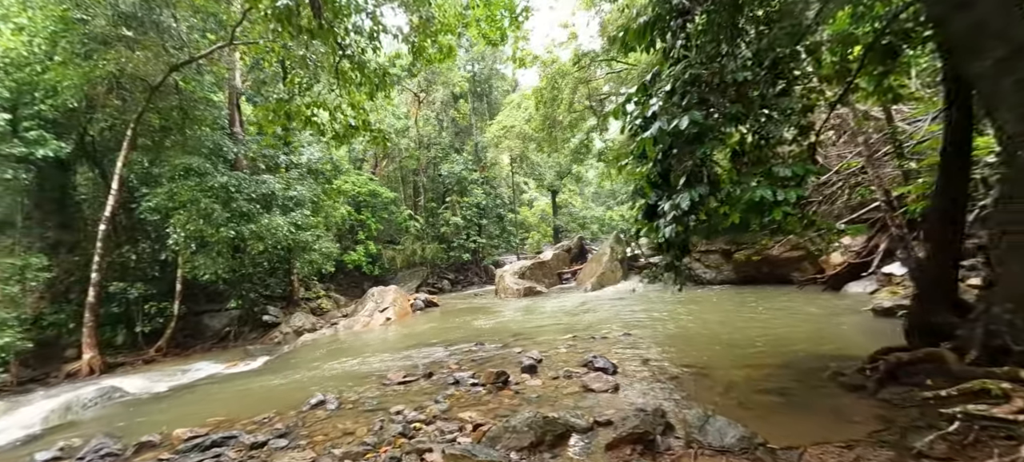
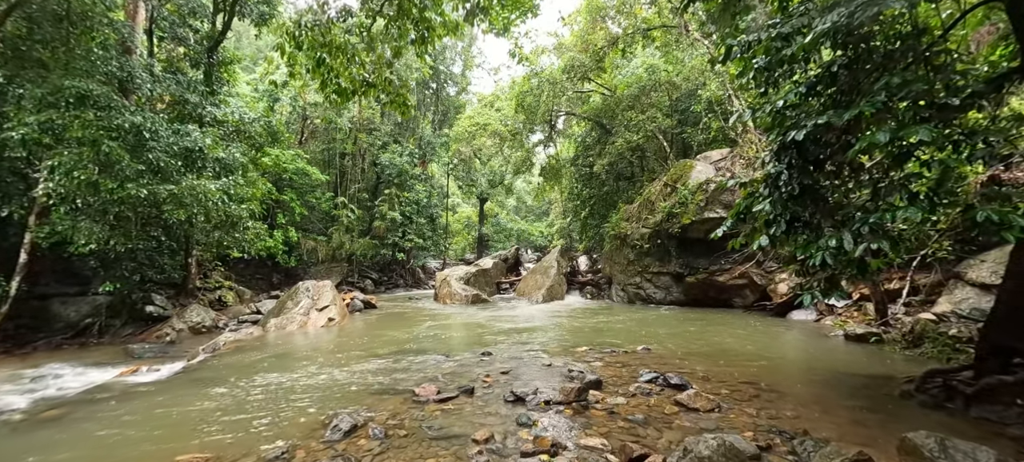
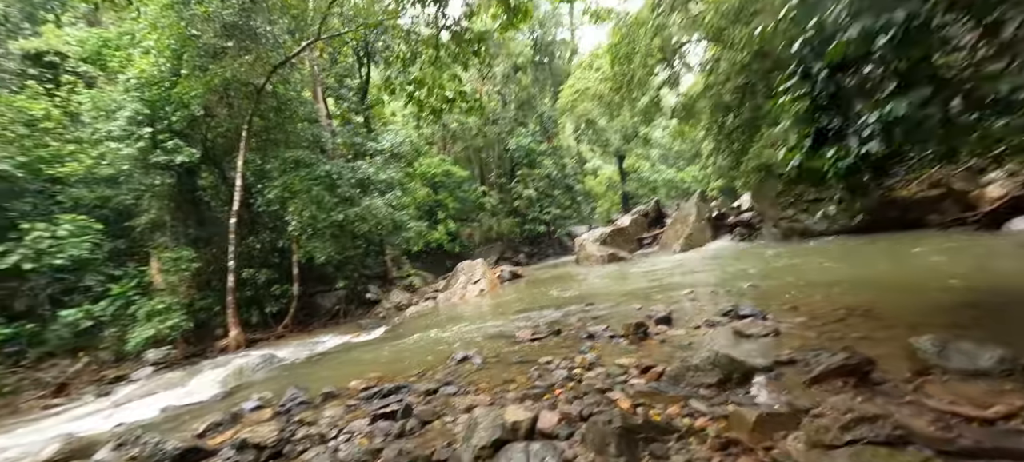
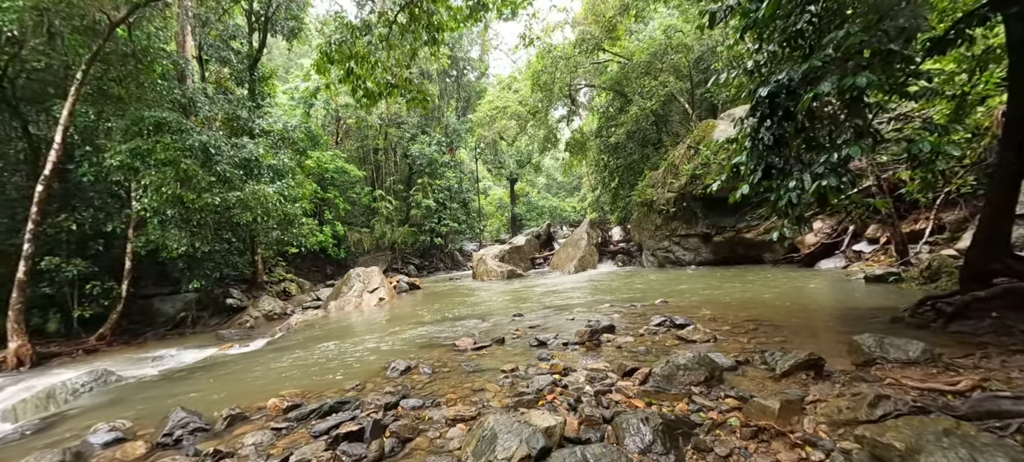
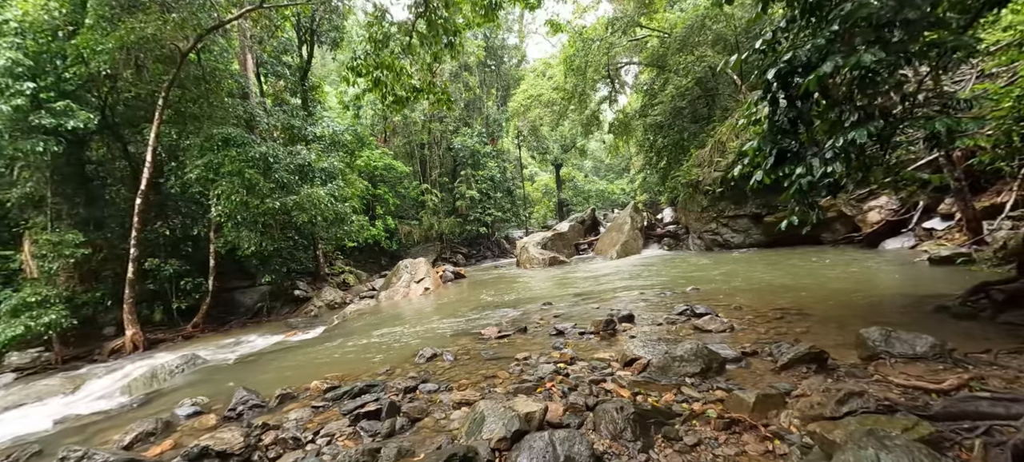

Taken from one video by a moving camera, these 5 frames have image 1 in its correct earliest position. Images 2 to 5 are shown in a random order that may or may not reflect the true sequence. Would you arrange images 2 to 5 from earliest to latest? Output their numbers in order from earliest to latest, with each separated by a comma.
3, 5, 4, 2
